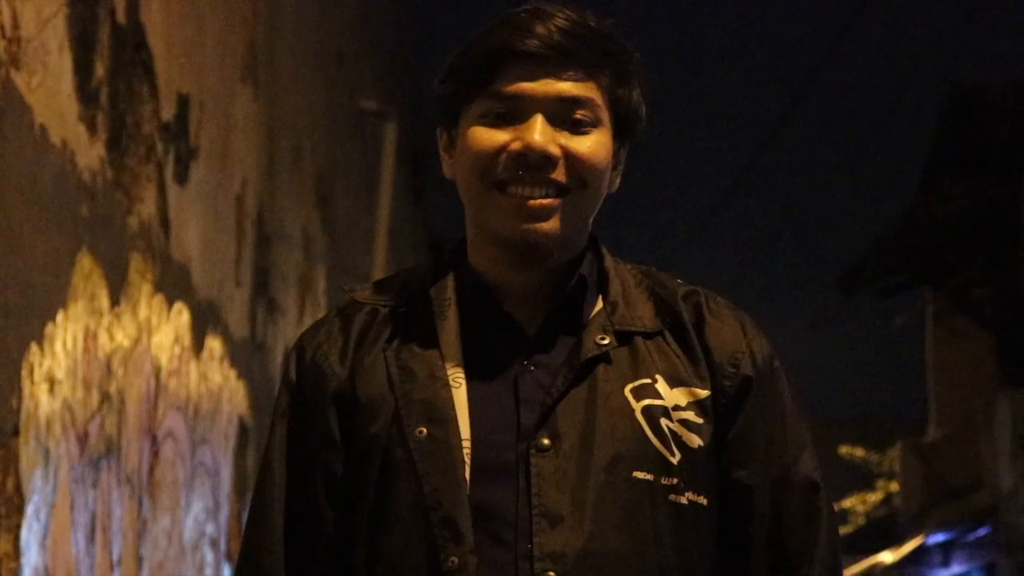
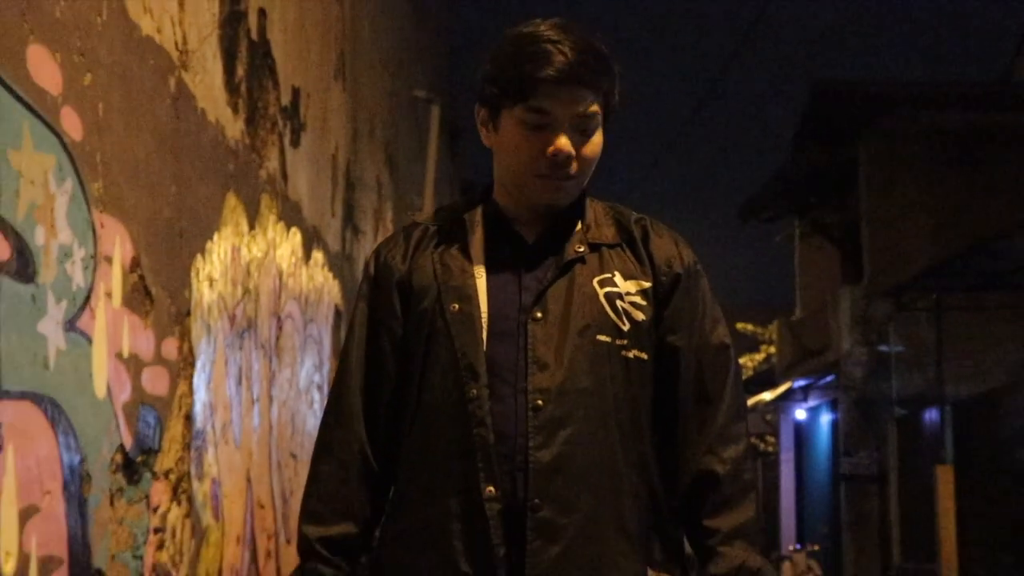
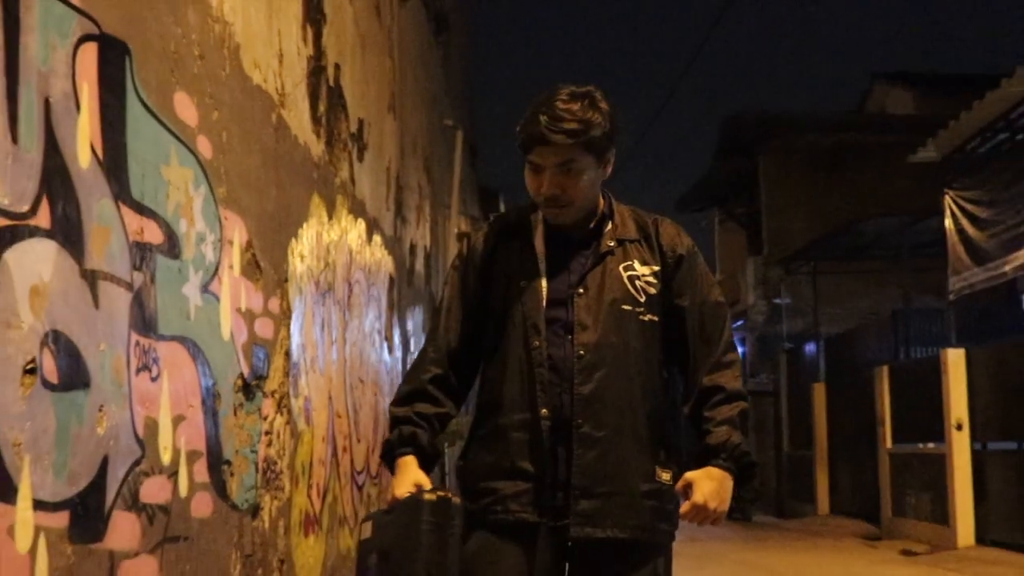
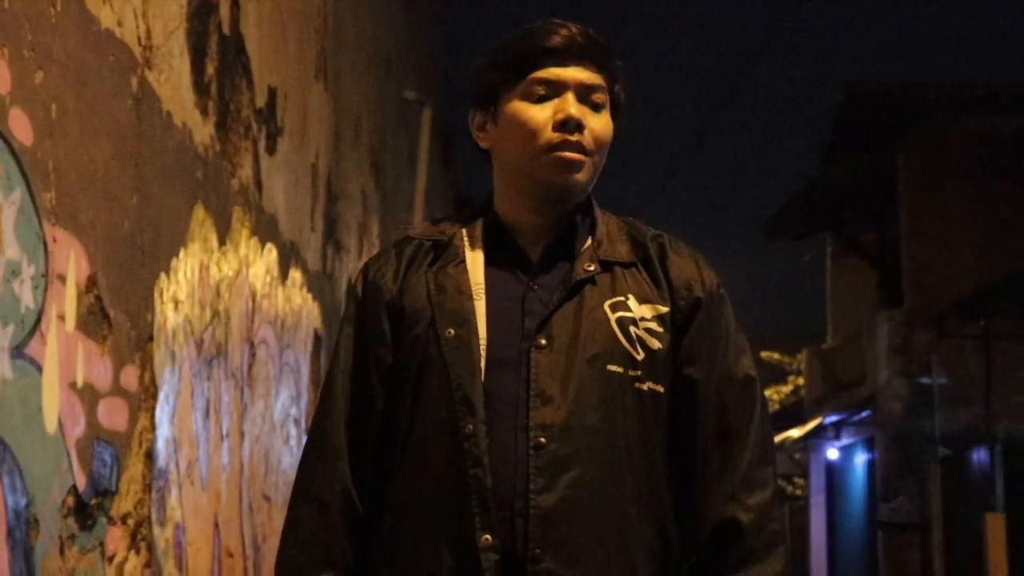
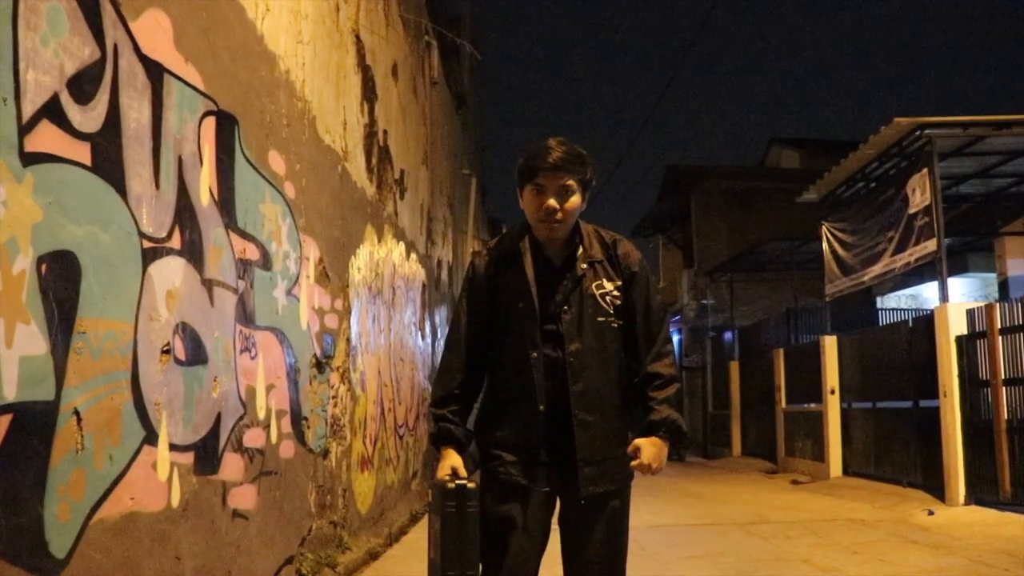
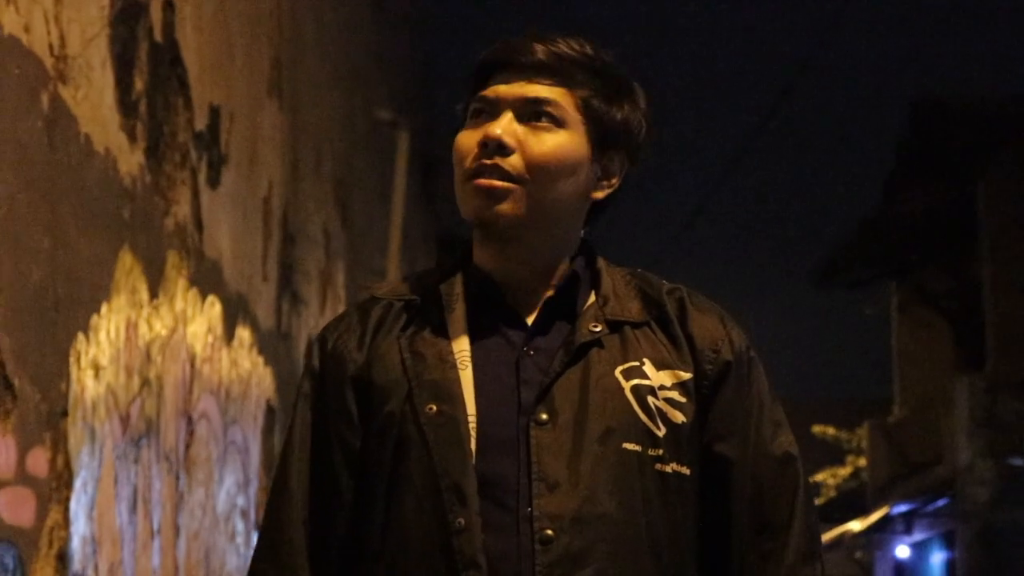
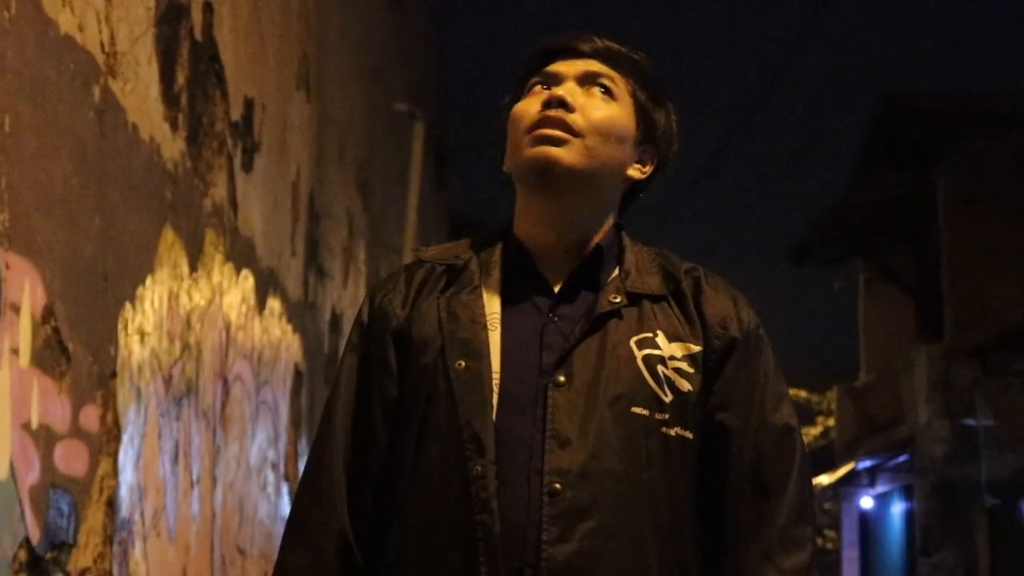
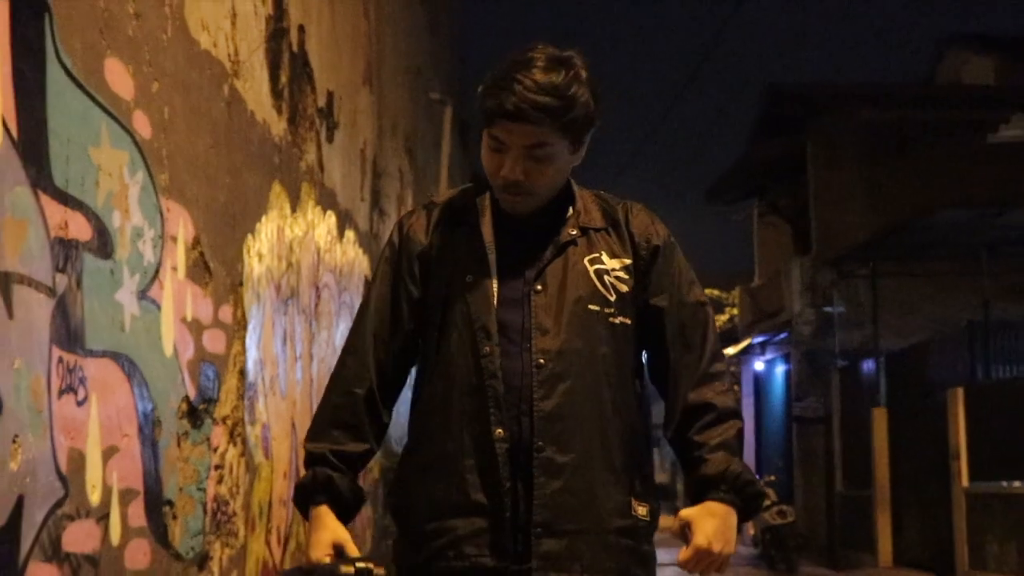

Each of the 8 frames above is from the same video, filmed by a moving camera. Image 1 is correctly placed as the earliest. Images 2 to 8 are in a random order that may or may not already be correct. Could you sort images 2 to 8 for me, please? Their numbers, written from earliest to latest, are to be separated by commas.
6, 7, 4, 2, 8, 3, 5
